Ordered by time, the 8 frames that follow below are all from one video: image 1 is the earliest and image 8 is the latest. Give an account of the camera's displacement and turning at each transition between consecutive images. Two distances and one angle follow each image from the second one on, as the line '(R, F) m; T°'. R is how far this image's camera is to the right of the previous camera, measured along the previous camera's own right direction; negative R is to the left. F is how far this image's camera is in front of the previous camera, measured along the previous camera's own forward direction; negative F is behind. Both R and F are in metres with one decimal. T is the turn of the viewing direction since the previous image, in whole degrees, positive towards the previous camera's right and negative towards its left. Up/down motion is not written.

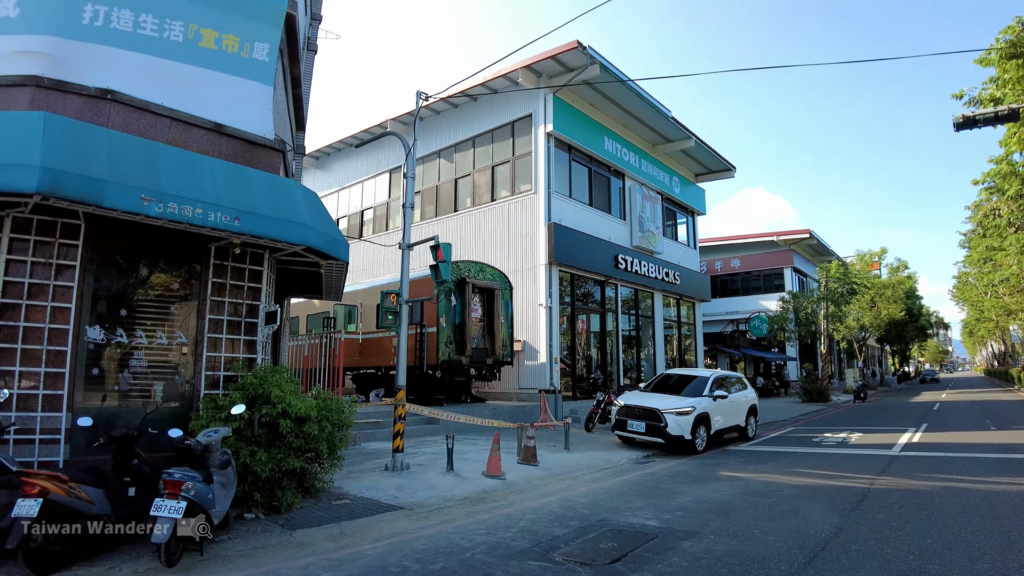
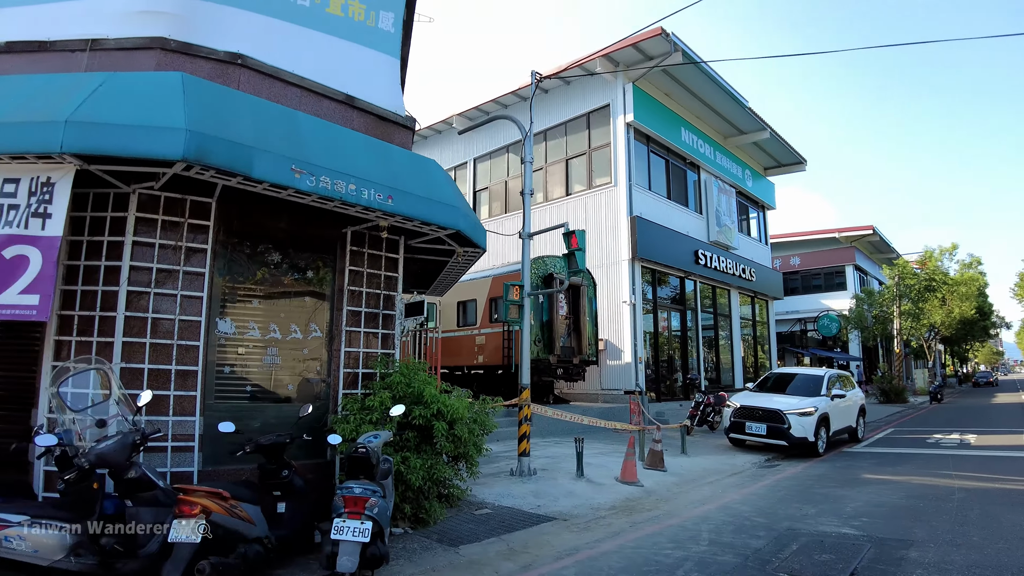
(-2.2, +0.7) m; +3°
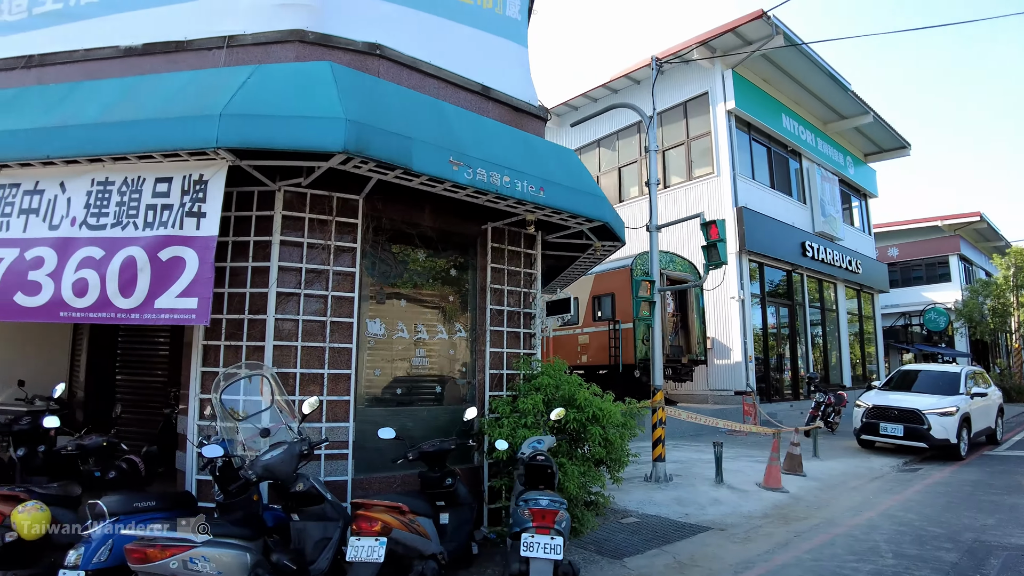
(-1.3, +0.4) m; -3°
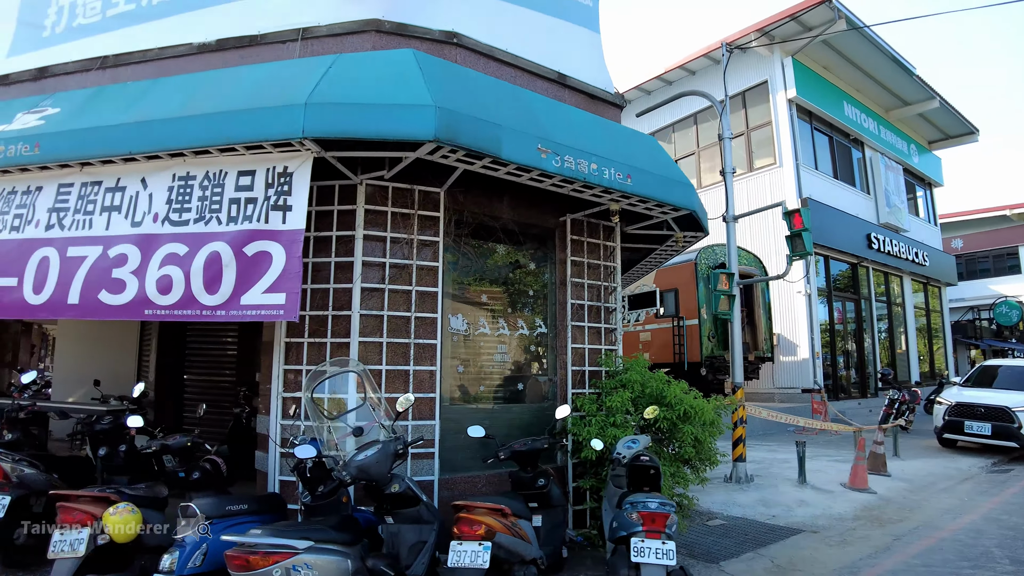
(-0.6, +0.2) m; -2°
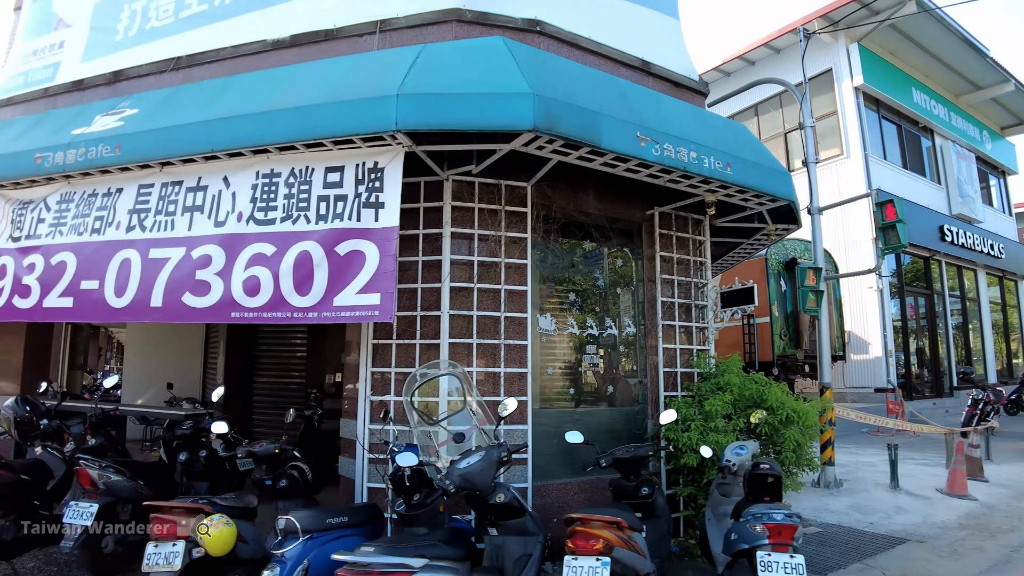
(-0.7, +0.2) m; -2°
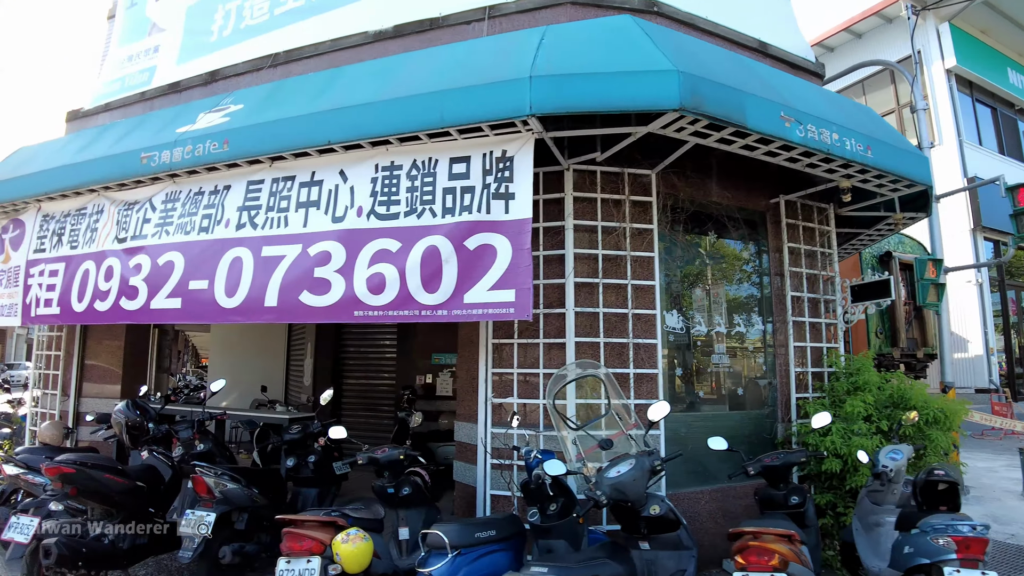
(-0.9, +0.3) m; -2°
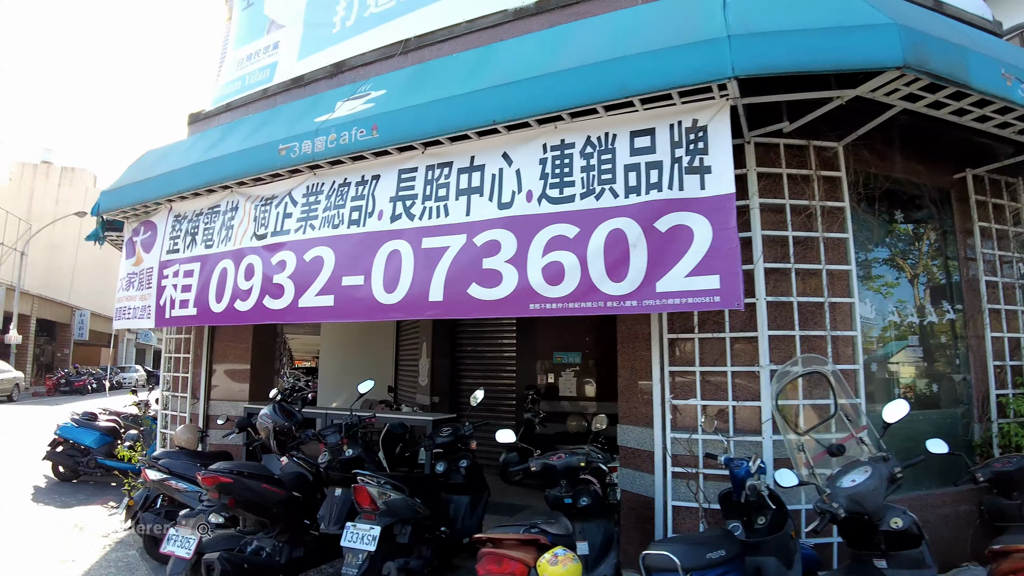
(-1.1, +0.4) m; -3°
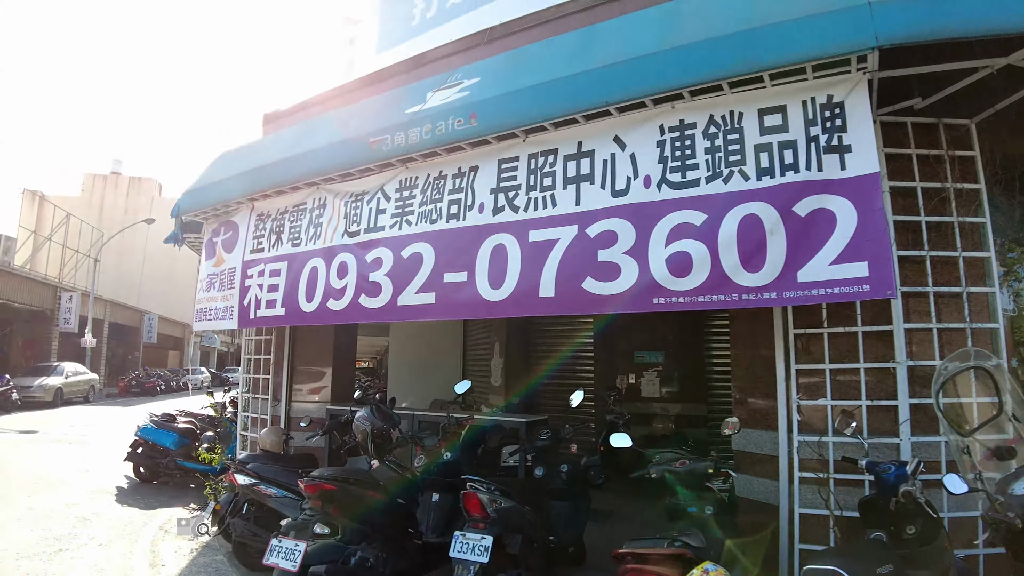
(-0.6, +0.2) m; -2°
